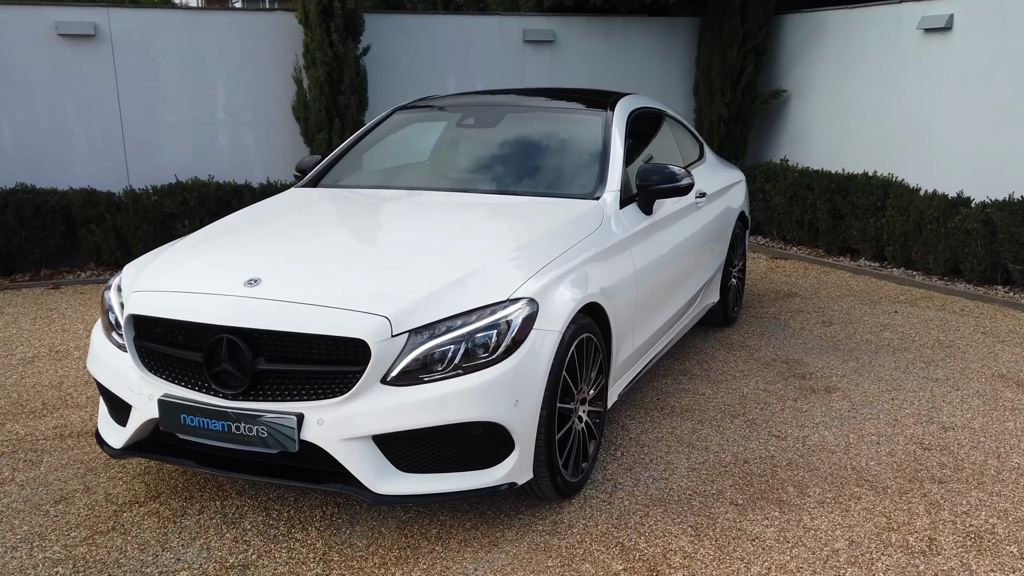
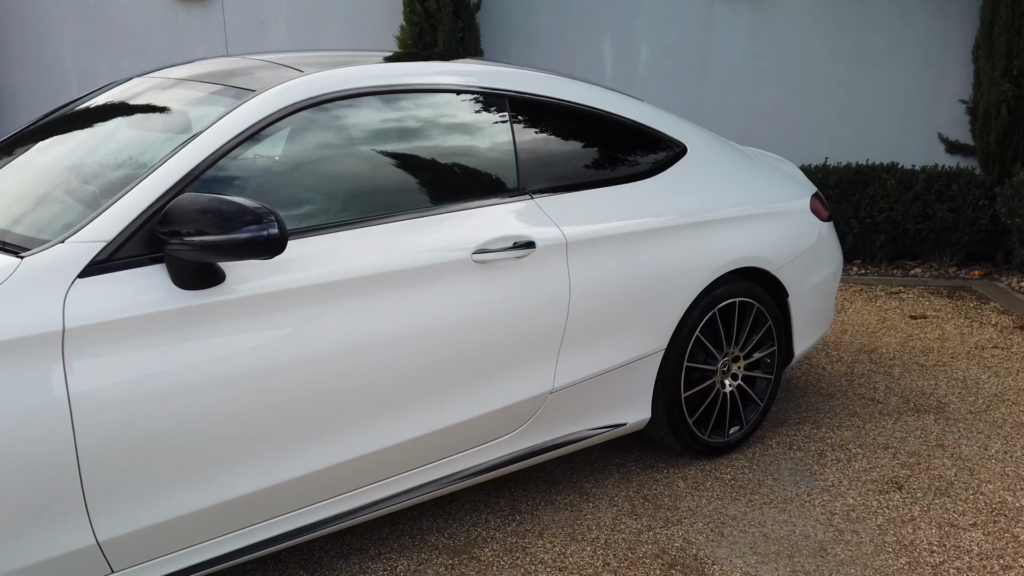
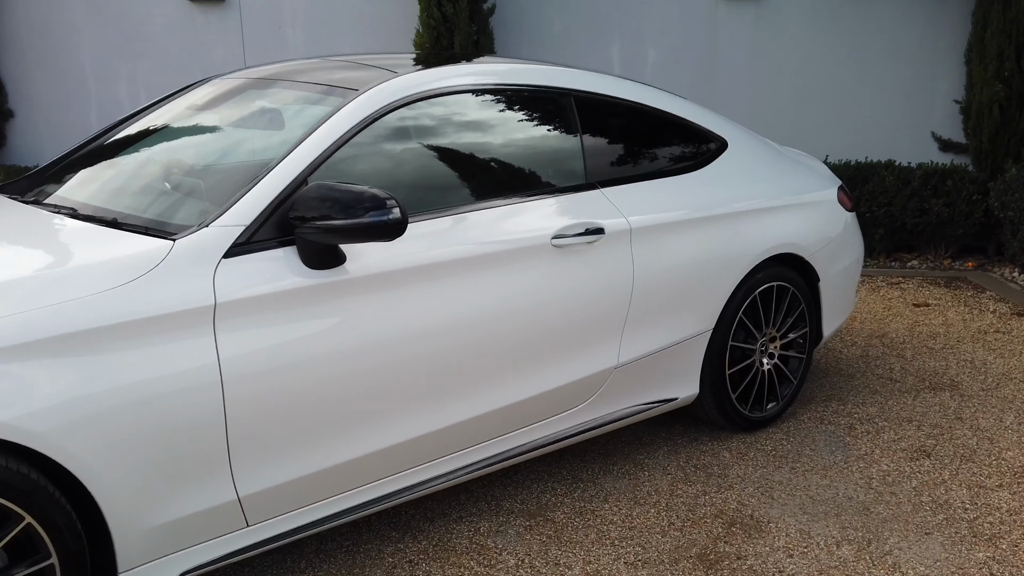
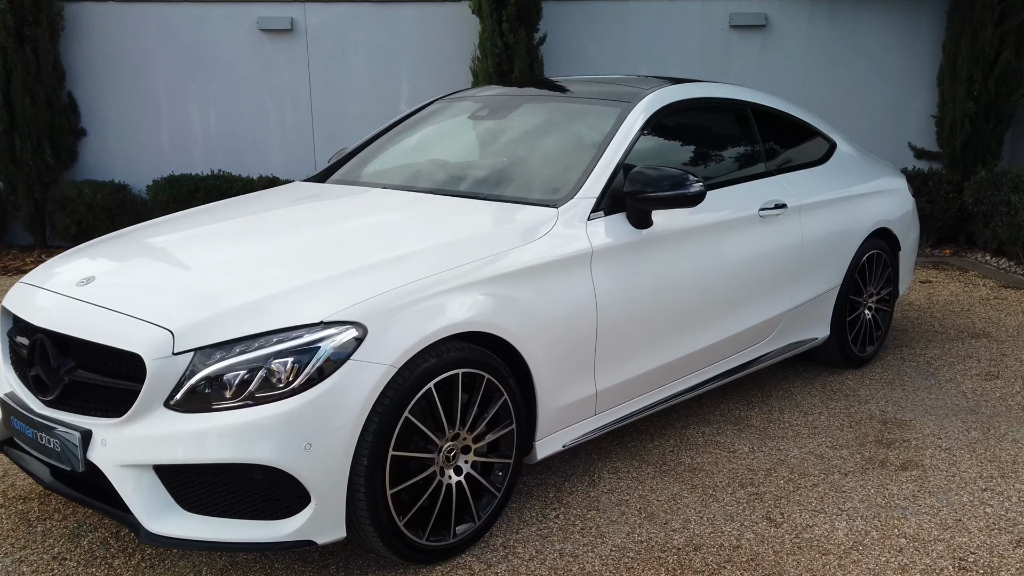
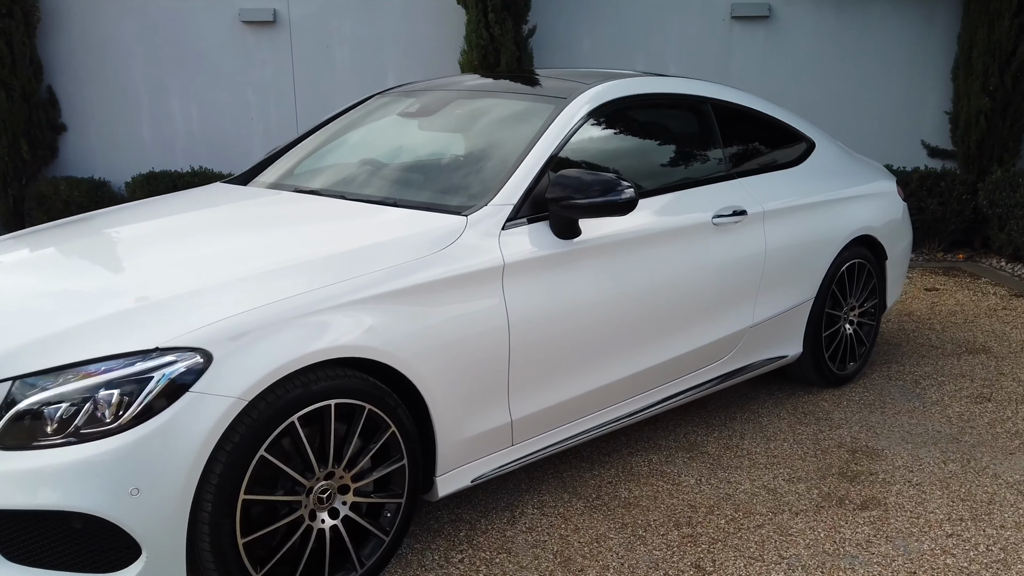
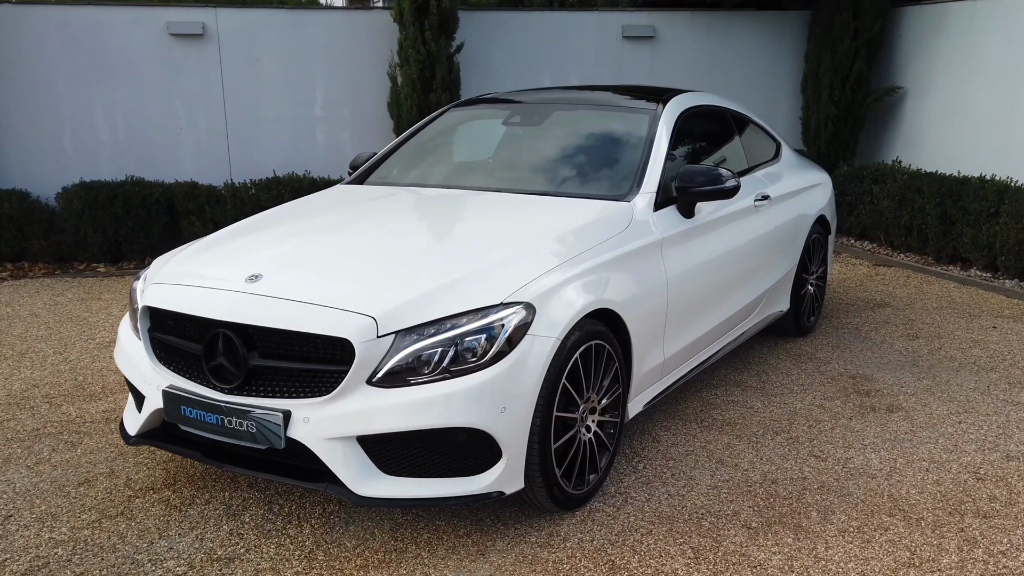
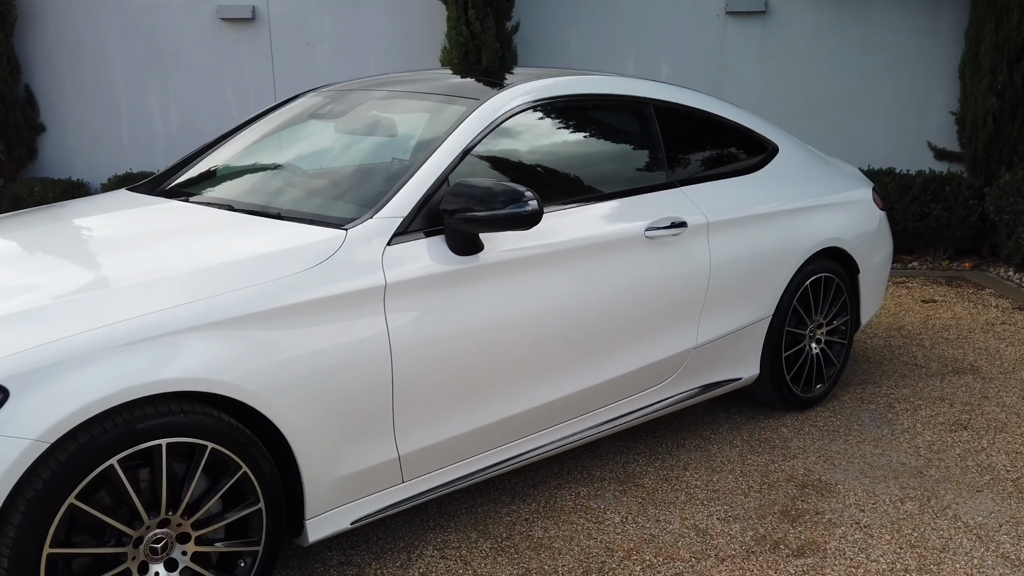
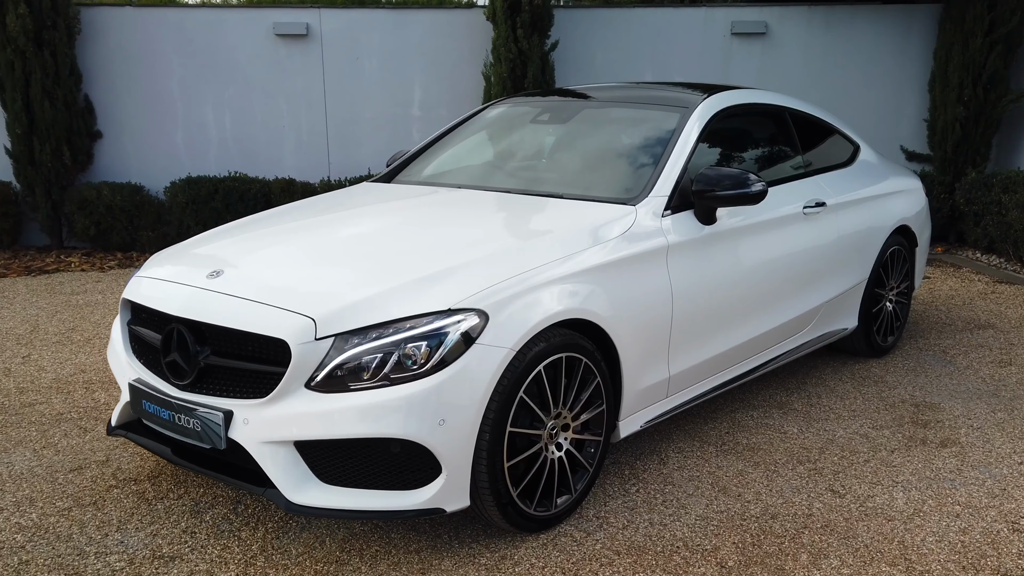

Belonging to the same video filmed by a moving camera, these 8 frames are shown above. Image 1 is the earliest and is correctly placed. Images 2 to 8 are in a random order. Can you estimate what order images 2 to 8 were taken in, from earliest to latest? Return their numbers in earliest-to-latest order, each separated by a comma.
6, 8, 4, 5, 7, 3, 2
